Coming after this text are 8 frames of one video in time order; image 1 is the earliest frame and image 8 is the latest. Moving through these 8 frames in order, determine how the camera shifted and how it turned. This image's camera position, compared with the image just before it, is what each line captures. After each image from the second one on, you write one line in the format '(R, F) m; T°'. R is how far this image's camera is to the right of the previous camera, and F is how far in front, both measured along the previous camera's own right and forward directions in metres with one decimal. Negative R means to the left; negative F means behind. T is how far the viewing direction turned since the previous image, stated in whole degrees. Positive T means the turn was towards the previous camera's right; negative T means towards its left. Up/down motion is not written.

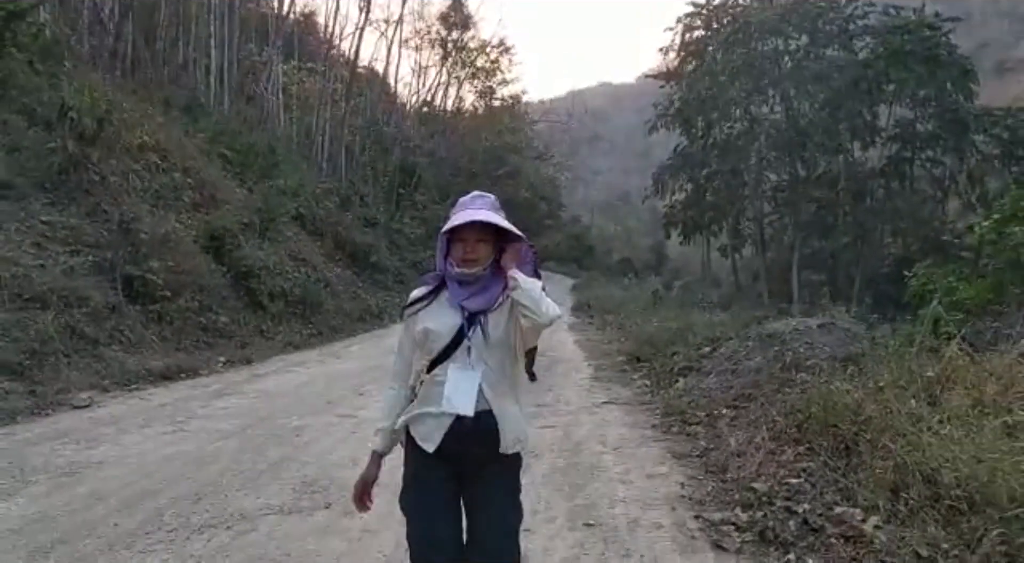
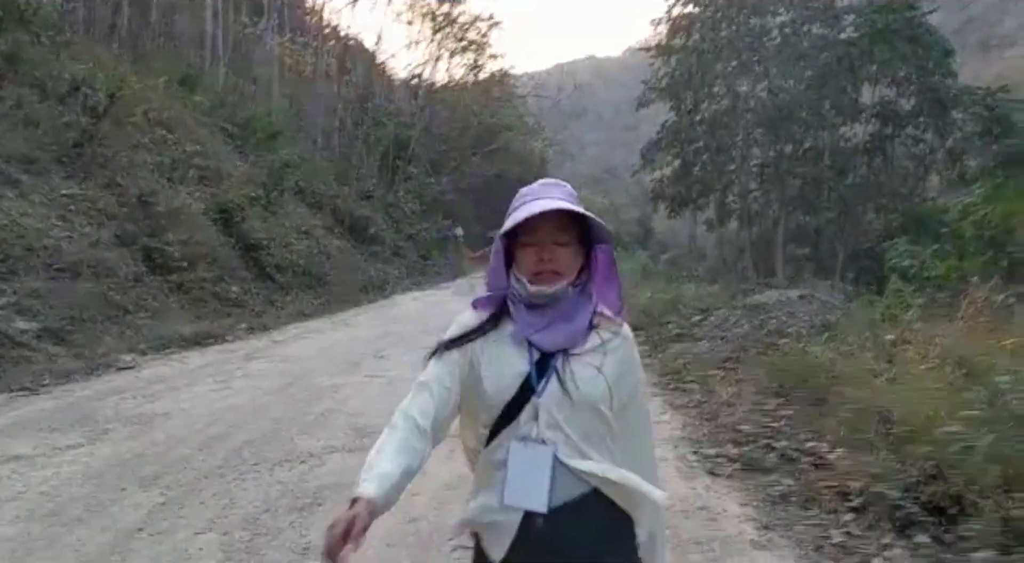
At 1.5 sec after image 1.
(-0.3, -1.0) m; +1°
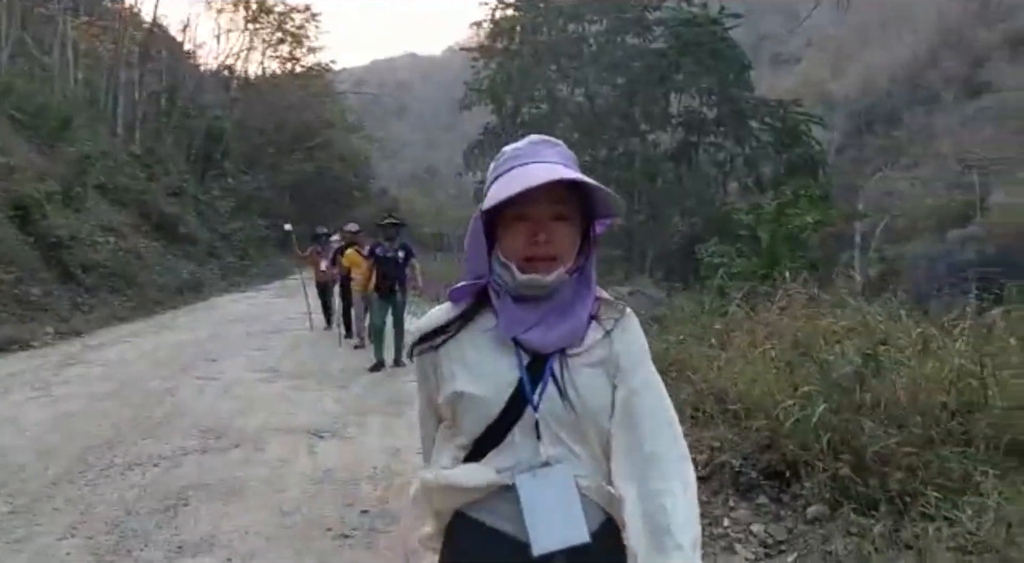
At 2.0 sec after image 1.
(-0.3, -0.2) m; +10°
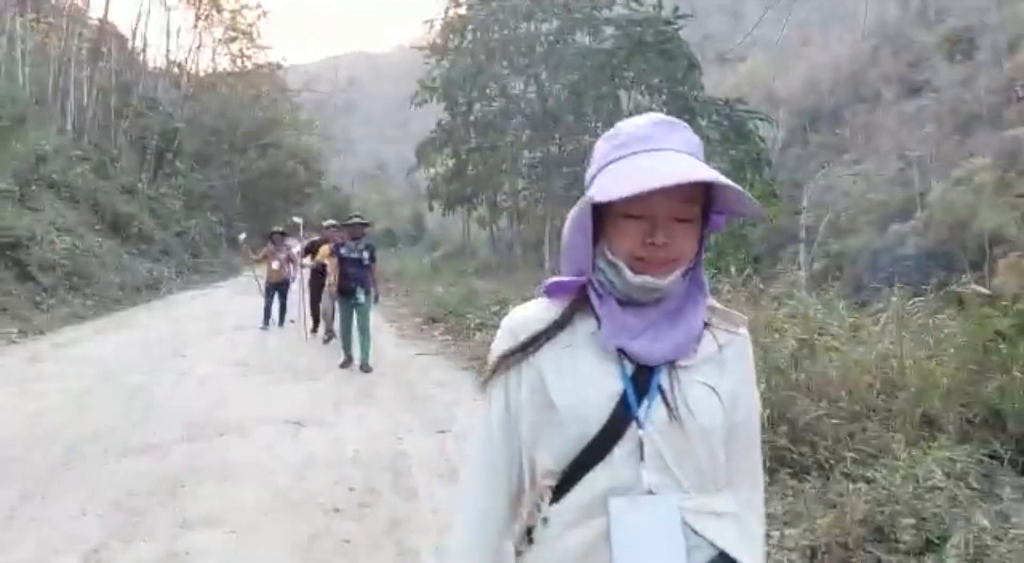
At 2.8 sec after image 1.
(-0.1, -0.5) m; +3°
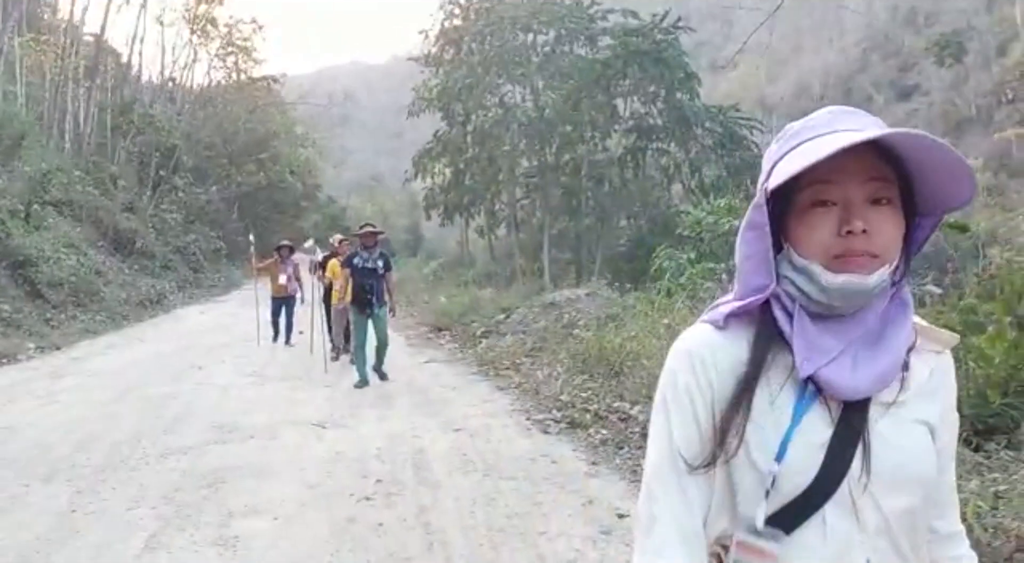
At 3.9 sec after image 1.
(-0.1, -0.6) m; 0°
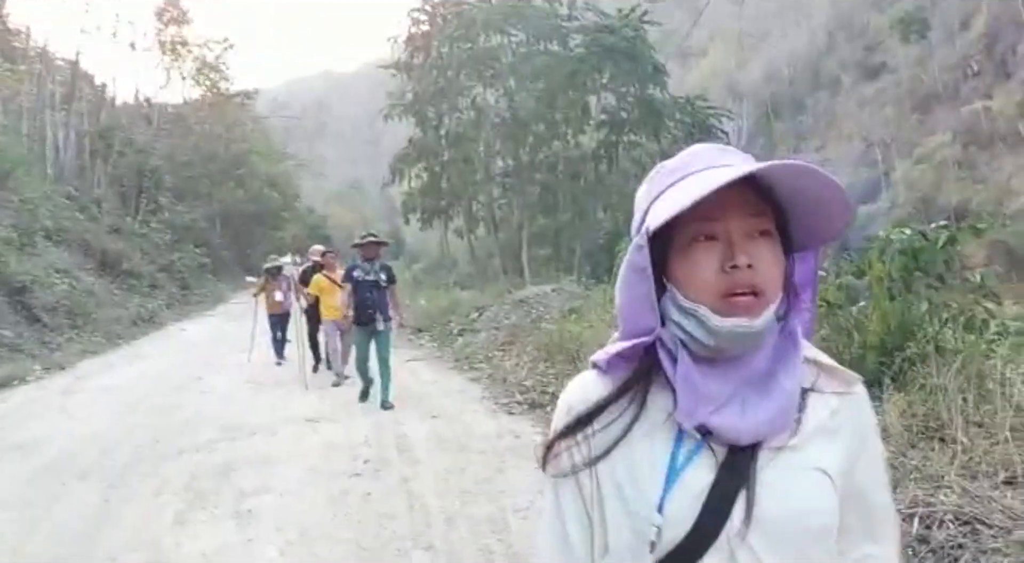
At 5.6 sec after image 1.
(+0.2, -1.1) m; +1°
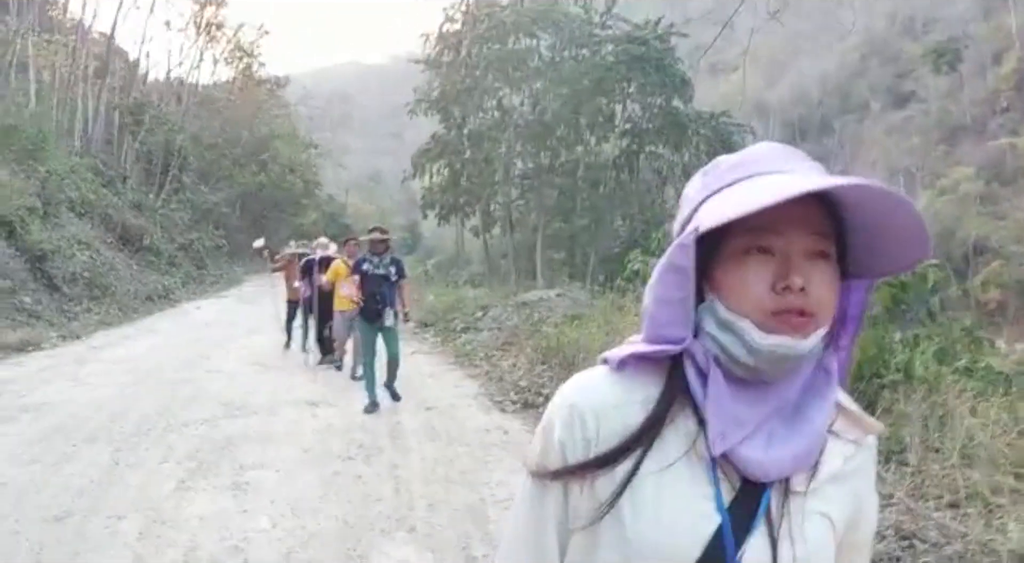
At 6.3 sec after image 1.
(+0.1, -0.3) m; -1°
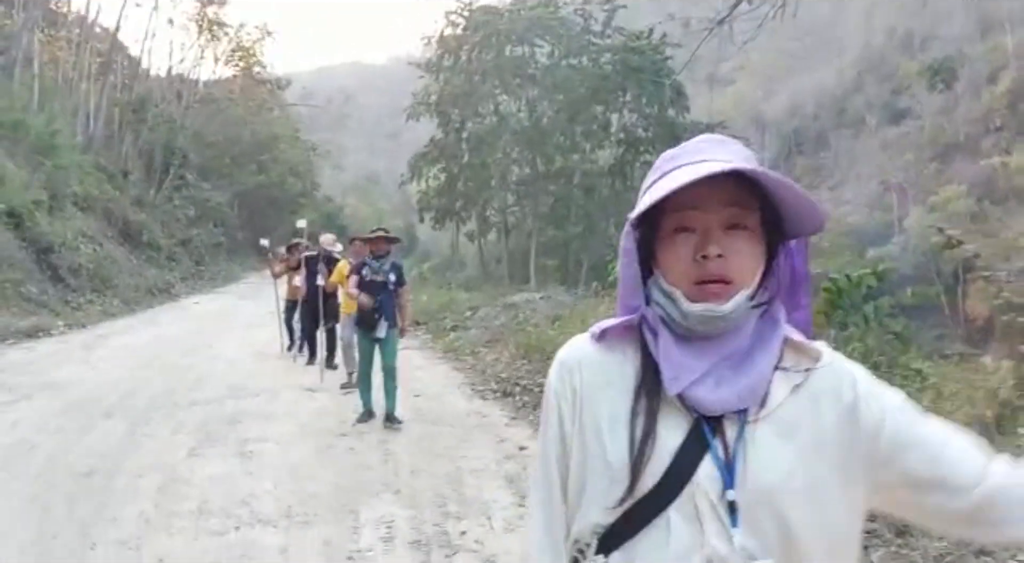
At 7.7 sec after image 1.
(+0.1, -0.9) m; 0°
